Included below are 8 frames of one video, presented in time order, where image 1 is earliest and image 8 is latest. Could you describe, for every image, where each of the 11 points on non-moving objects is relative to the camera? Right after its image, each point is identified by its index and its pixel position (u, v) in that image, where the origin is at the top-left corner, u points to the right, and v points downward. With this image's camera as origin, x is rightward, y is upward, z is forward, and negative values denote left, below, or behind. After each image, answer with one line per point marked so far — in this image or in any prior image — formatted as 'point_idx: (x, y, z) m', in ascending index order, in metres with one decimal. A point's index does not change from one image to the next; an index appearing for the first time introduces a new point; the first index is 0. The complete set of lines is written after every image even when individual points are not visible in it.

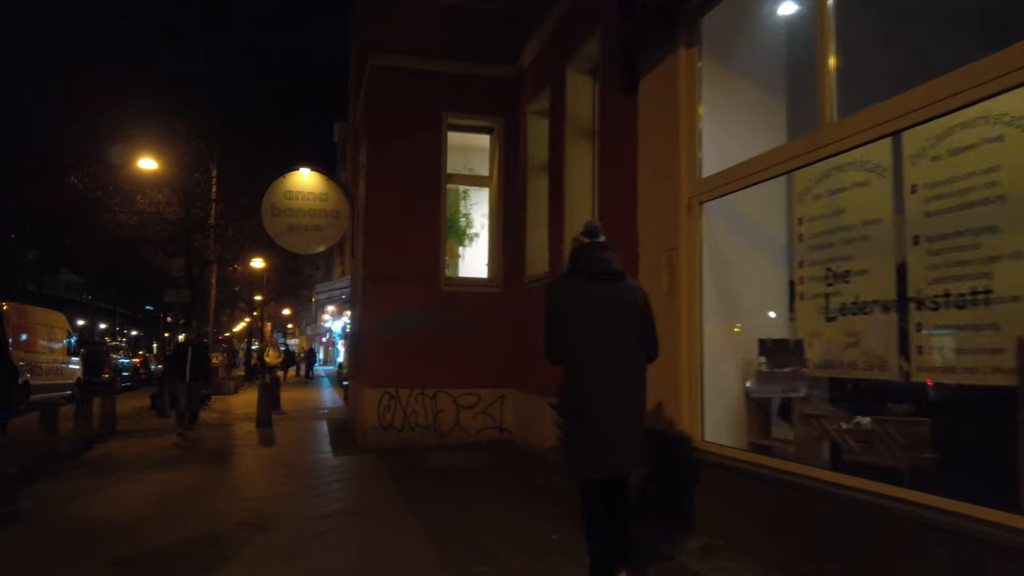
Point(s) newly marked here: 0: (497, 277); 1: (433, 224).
0: (-0.3, +0.2, +12.1) m
1: (-1.3, +1.1, +12.0) m
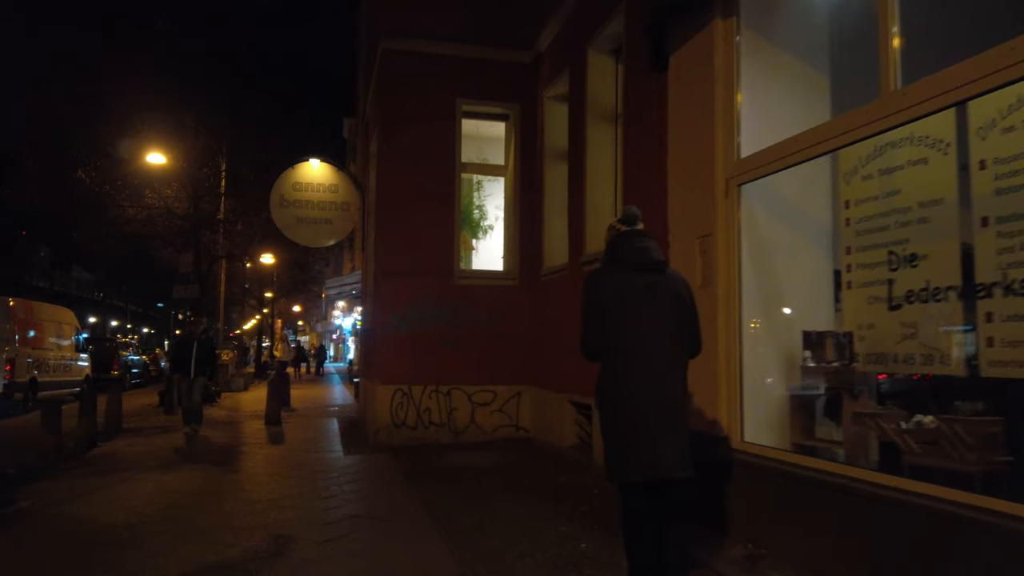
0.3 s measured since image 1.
0: (0.0, +0.3, +11.7) m
1: (-1.0, +1.2, +11.6) m
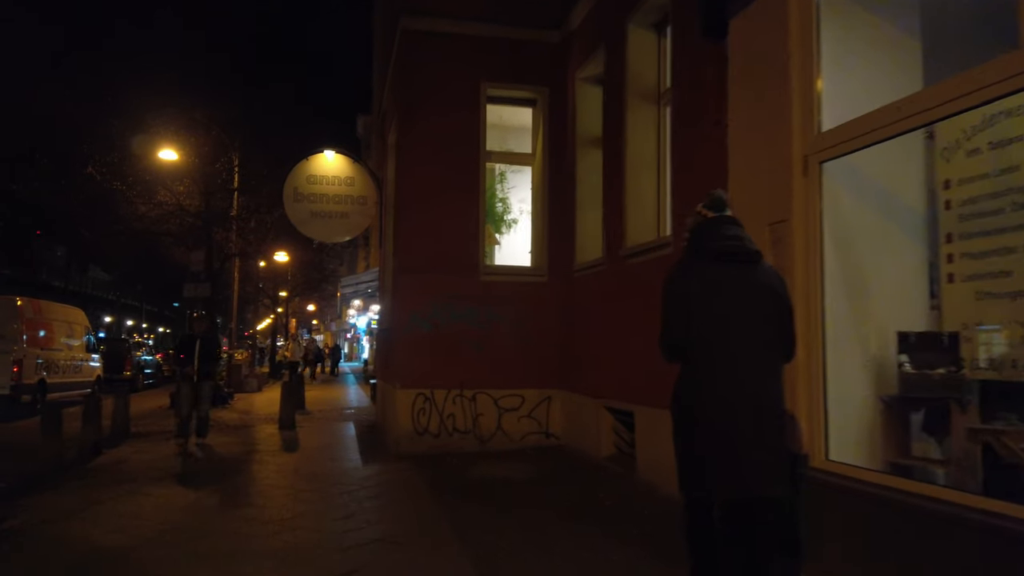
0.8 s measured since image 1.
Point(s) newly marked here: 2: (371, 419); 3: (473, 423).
0: (+0.4, +0.3, +10.9) m
1: (-0.6, +1.2, +10.8) m
2: (-2.9, -2.7, +14.5) m
3: (-0.6, -2.0, +10.4) m
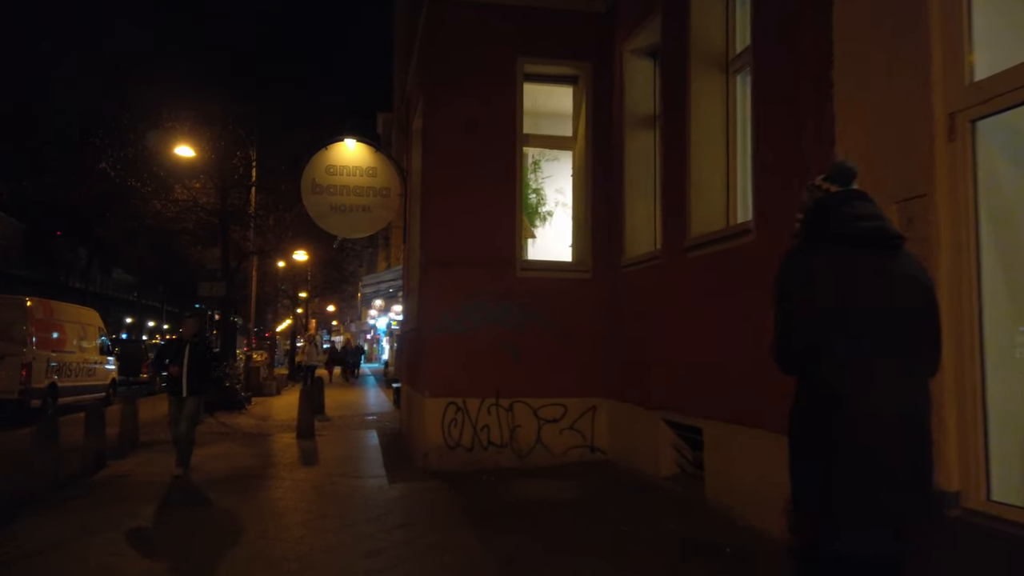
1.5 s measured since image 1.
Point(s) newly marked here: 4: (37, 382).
0: (+1.0, +0.4, +9.8) m
1: (-0.1, +1.3, +9.8) m
2: (-2.2, -2.7, +13.6) m
3: (0.0, -1.9, +9.4) m
4: (-11.7, -2.3, +17.6) m
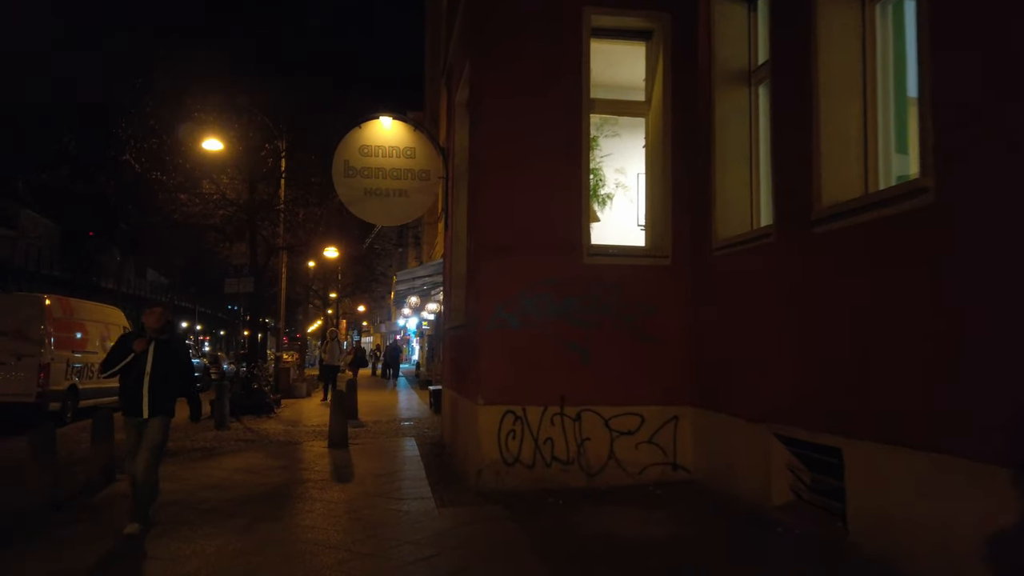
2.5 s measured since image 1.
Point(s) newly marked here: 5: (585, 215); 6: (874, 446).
0: (+1.7, +0.5, +8.4) m
1: (+0.7, +1.4, +8.4) m
2: (-1.3, -2.5, +12.2) m
3: (+0.7, -1.8, +7.9) m
4: (-10.6, -2.2, +16.6) m
5: (+0.9, +0.8, +8.3) m
6: (+2.6, -1.2, +5.2) m
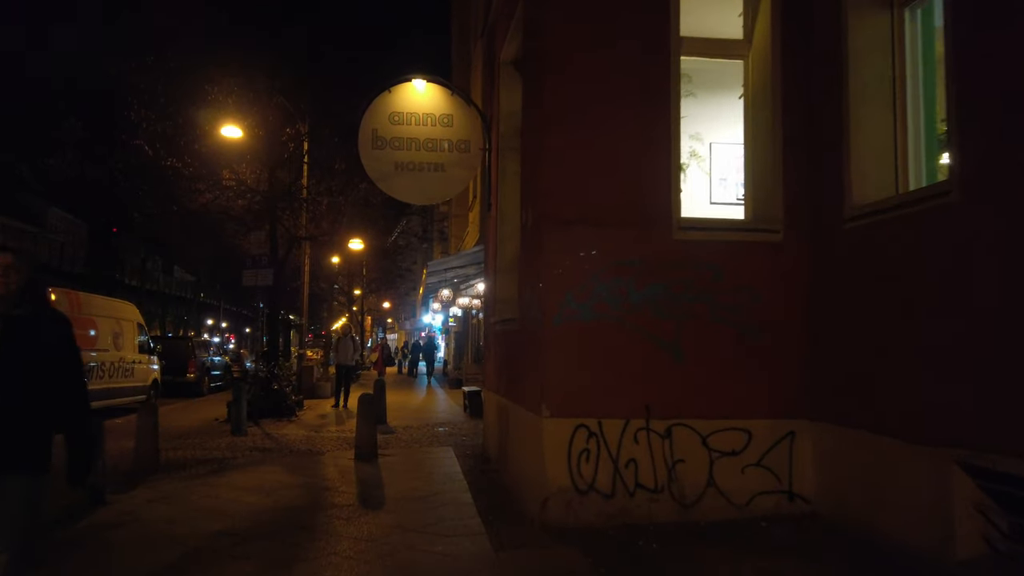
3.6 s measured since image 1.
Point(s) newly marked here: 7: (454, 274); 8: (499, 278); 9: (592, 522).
0: (+2.4, +0.7, +6.7) m
1: (+1.4, +1.6, +6.7) m
2: (-0.5, -2.4, +10.6) m
3: (+1.4, -1.6, +6.3) m
4: (-9.7, -2.1, +15.3) m
5: (+1.5, +1.0, +6.7) m
6: (+3.2, -1.0, +3.5) m
7: (-1.5, +0.4, +18.8) m
8: (-0.2, +0.1, +9.5) m
9: (+0.7, -2.0, +6.2) m
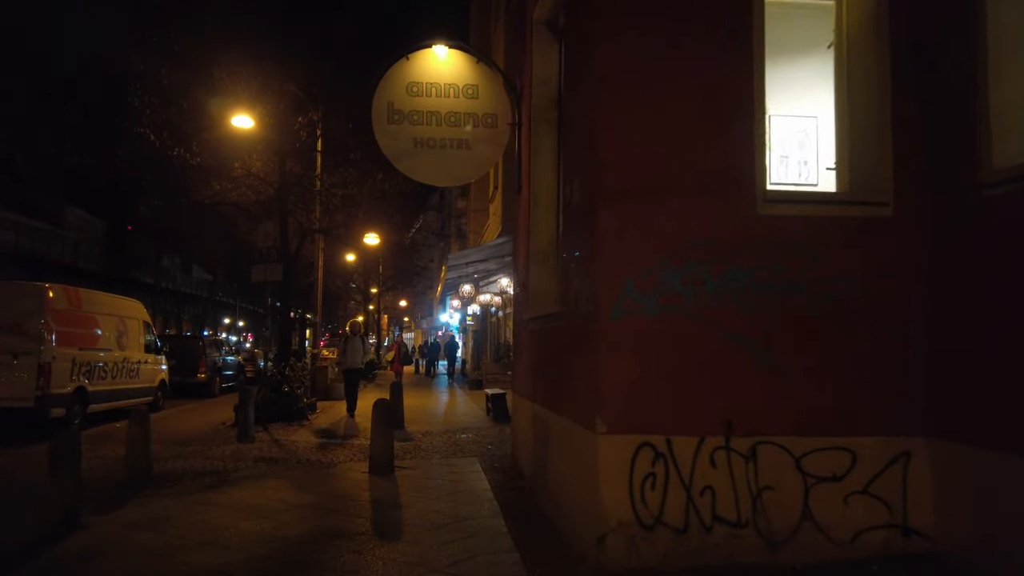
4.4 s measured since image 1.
0: (+2.7, +0.8, +5.5) m
1: (+1.7, +1.7, +5.5) m
2: (-0.1, -2.3, +9.5) m
3: (+1.7, -1.5, +5.1) m
4: (-9.1, -2.0, +14.3) m
5: (+1.8, +1.1, +5.5) m
6: (+3.5, -0.9, +2.3) m
7: (-0.9, +0.5, +17.6) m
8: (+0.2, +0.2, +8.4) m
9: (+1.0, -1.9, +5.0) m
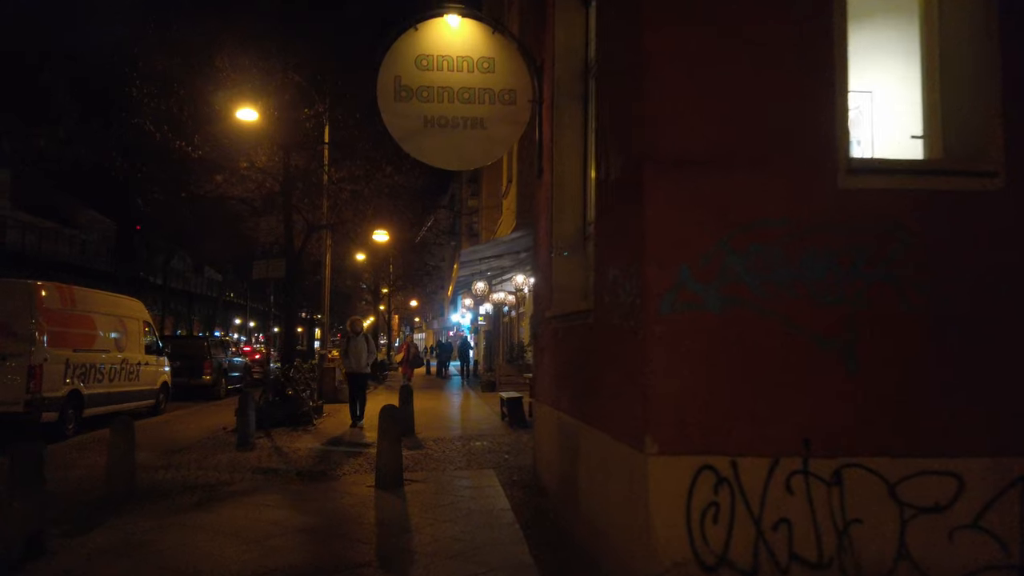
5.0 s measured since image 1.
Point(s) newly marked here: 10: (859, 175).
0: (+2.9, +0.8, +4.5) m
1: (+1.9, +1.7, +4.6) m
2: (+0.2, -2.2, +8.6) m
3: (+1.9, -1.5, +4.2) m
4: (-8.8, -2.0, +13.6) m
5: (+2.0, +1.2, +4.5) m
6: (+3.6, -0.8, +1.3) m
7: (-0.5, +0.6, +16.8) m
8: (+0.5, +0.3, +7.5) m
9: (+1.2, -1.9, +4.1) m
10: (+2.1, +0.7, +4.4) m
